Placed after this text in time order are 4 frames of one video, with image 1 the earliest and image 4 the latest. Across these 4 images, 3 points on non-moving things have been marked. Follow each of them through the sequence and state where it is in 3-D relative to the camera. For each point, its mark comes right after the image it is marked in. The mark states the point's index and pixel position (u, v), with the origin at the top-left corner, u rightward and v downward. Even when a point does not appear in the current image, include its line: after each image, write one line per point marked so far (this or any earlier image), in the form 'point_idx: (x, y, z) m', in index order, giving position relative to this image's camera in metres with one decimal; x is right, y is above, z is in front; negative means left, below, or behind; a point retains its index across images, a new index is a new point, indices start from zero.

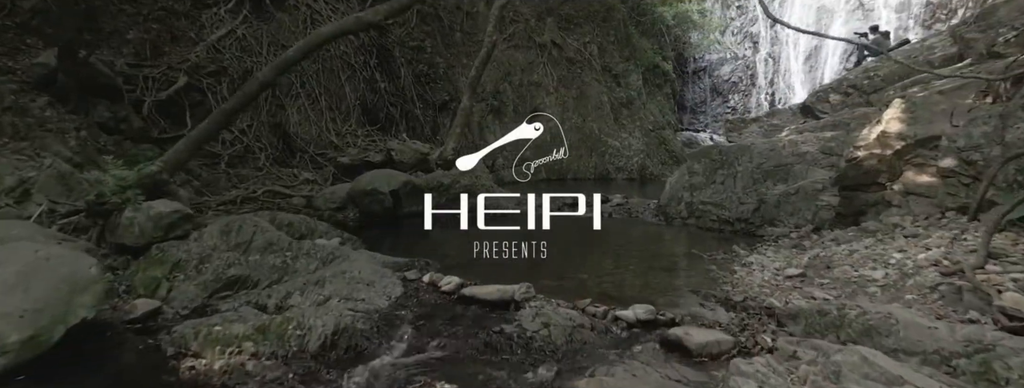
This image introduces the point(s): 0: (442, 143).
0: (-1.2, +0.9, +8.1) m
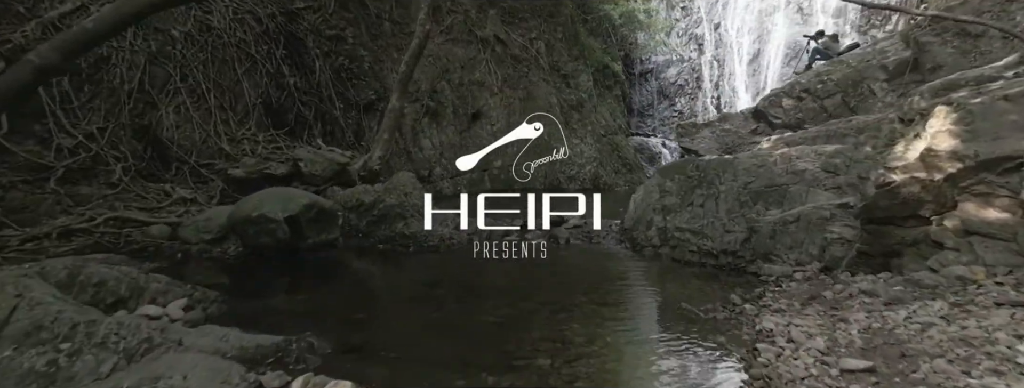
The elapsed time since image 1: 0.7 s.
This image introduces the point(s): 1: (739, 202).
0: (-2.2, +0.7, +6.9) m
1: (+1.9, -0.1, +3.9) m
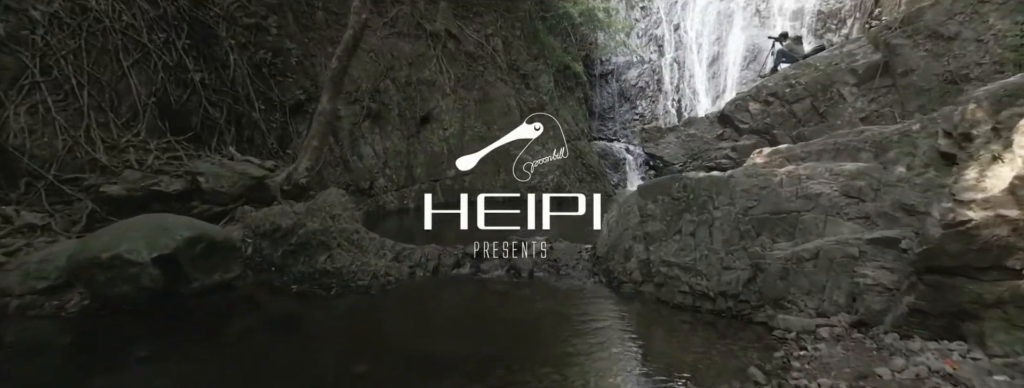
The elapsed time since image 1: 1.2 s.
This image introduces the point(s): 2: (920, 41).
0: (-2.8, +0.4, +5.8) m
1: (+1.6, -0.2, +3.2) m
2: (+5.9, +2.2, +6.7) m
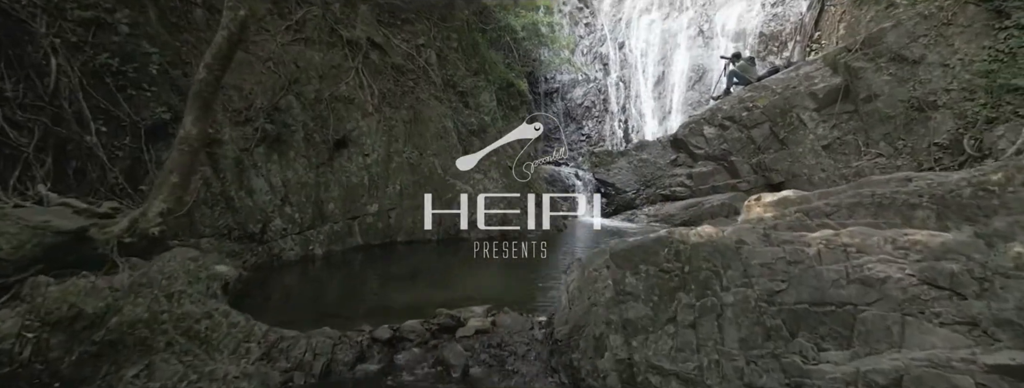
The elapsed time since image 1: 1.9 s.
0: (-3.5, -0.1, +4.3) m
1: (+1.2, -0.6, +2.2) m
2: (+5.1, +1.8, +6.3) m
